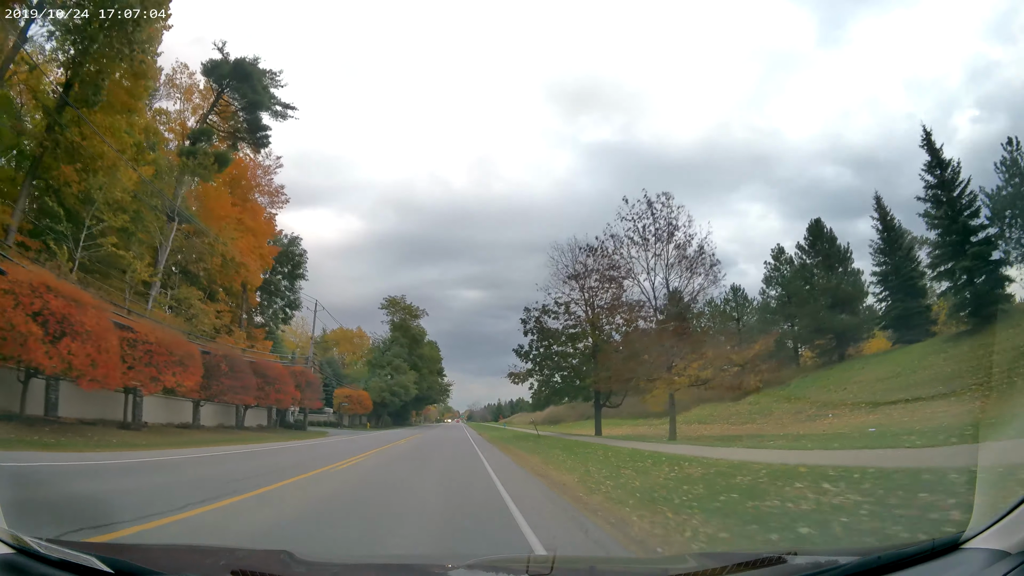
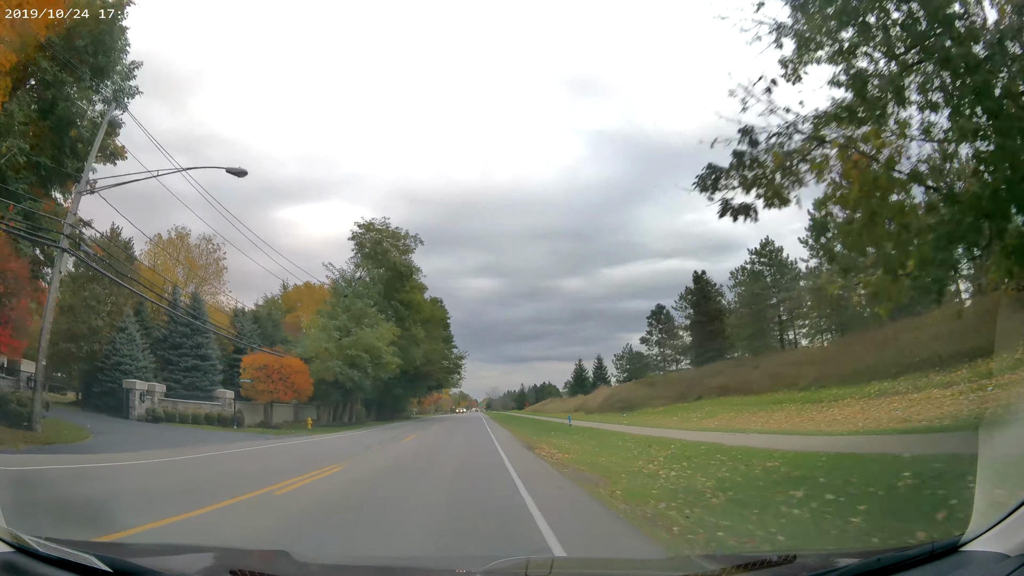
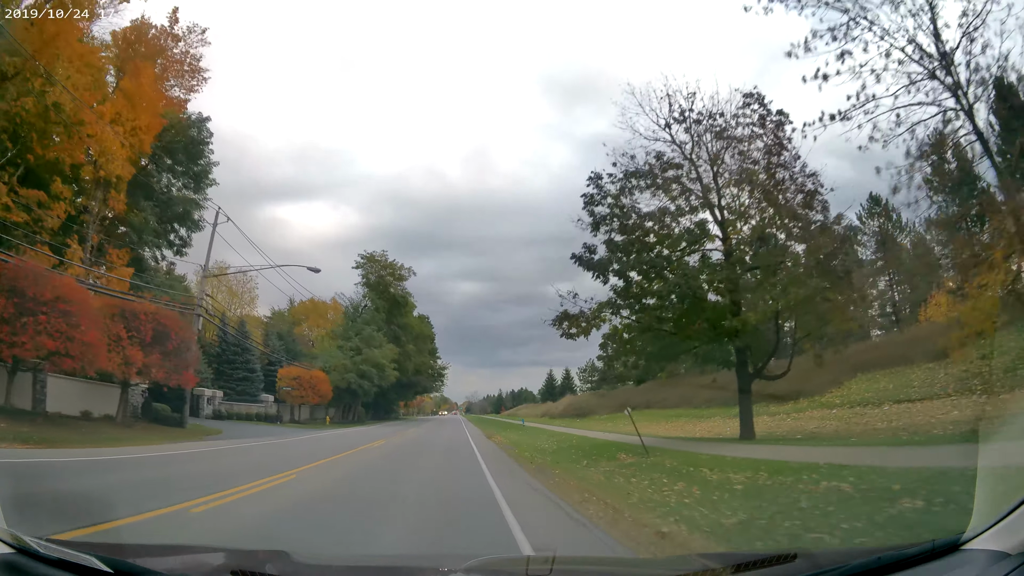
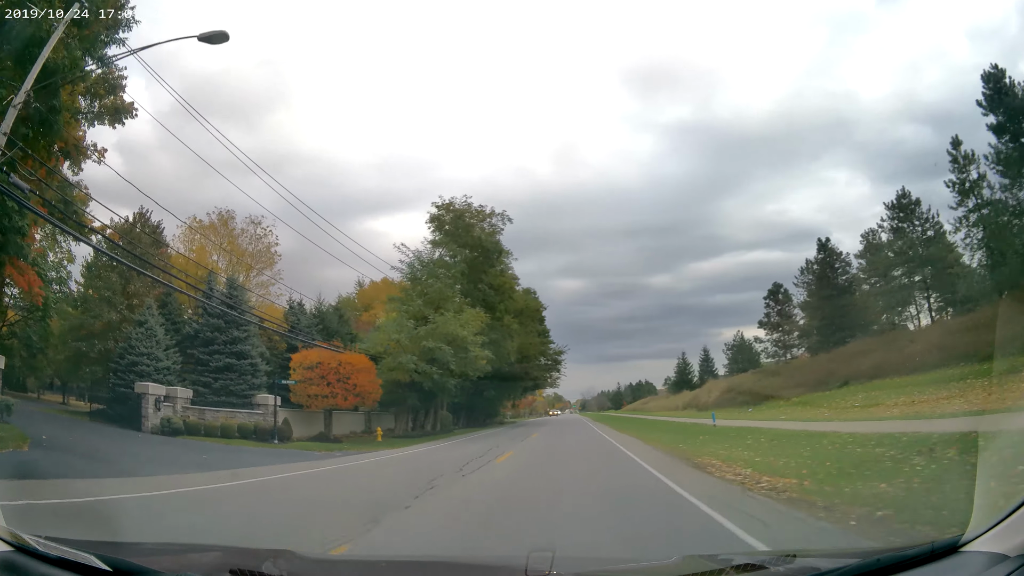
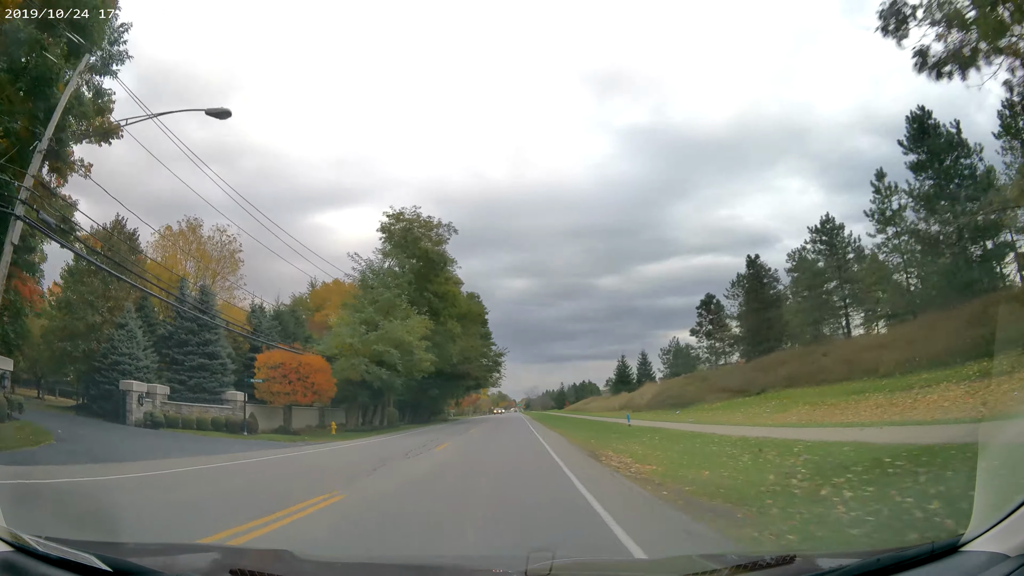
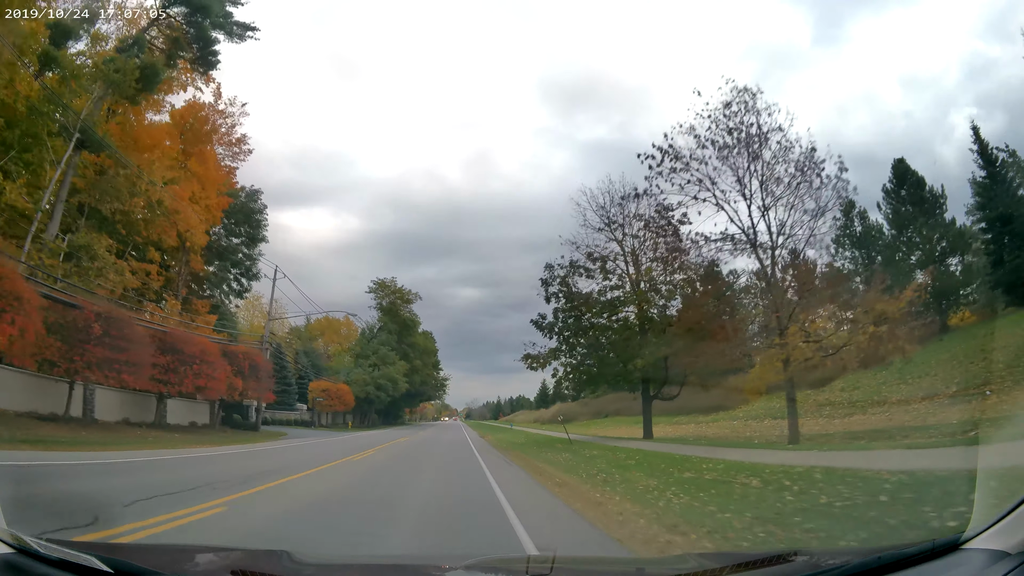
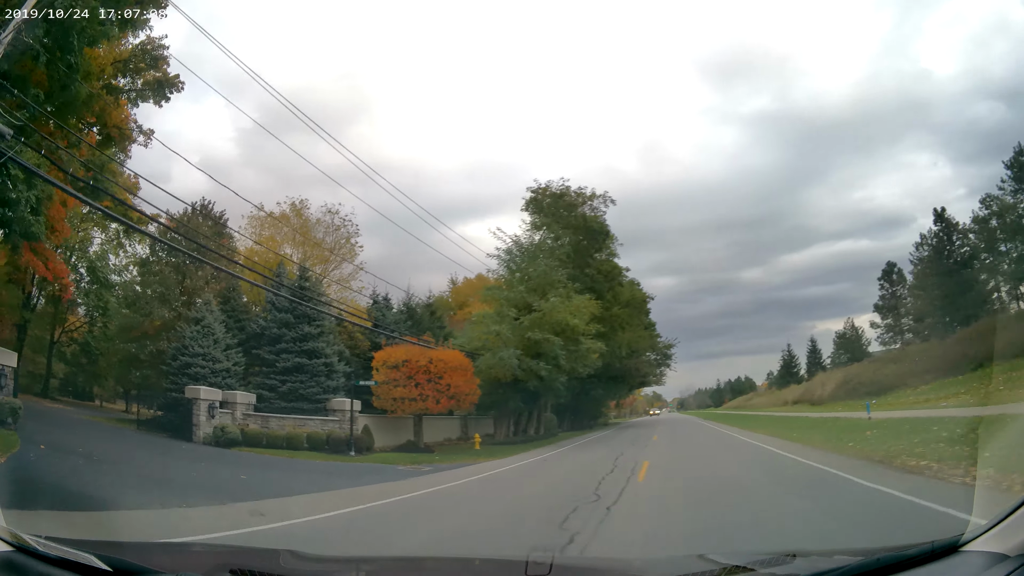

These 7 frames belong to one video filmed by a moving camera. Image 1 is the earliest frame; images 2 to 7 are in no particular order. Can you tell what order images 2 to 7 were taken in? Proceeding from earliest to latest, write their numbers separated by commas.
6, 3, 2, 5, 4, 7
